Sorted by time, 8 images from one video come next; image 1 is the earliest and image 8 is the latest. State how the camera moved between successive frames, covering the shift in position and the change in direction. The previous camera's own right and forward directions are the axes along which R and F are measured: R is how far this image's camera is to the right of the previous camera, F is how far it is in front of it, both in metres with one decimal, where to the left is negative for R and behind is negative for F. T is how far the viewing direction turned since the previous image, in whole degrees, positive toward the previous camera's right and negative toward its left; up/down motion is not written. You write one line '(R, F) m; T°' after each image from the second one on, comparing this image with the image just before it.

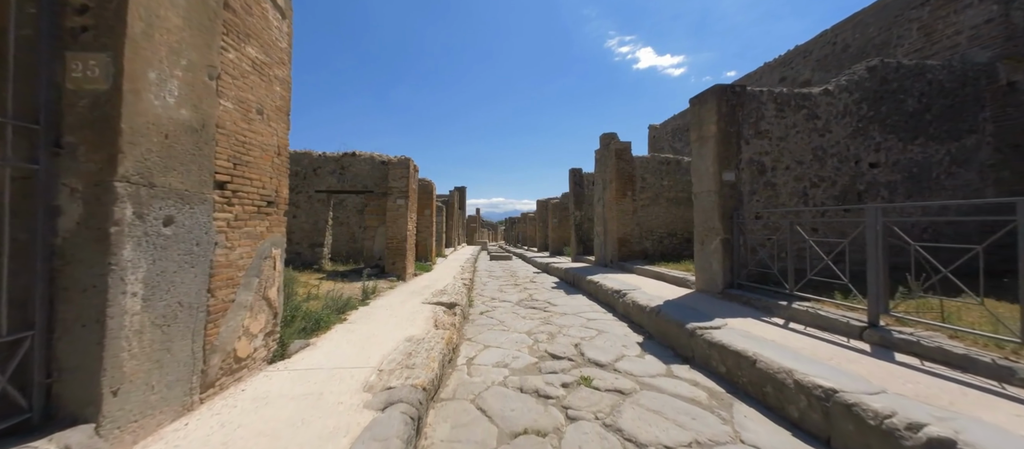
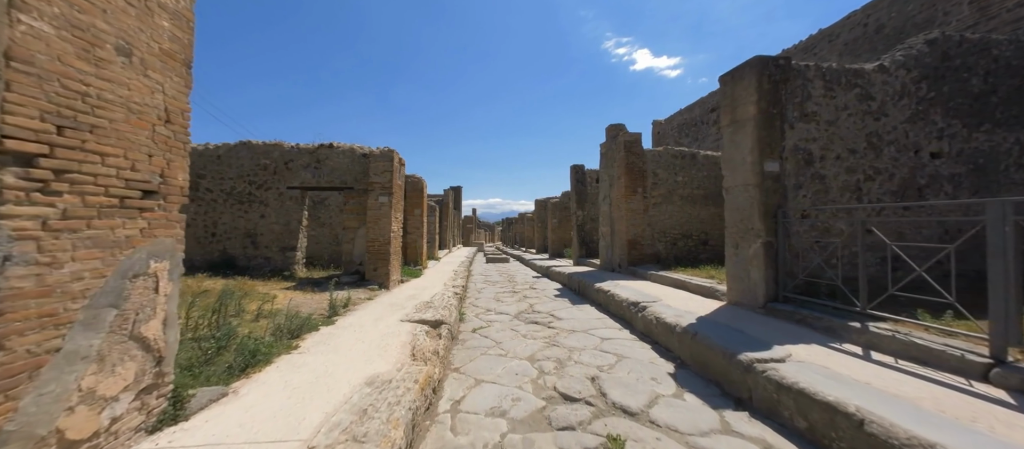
(0.0, +0.9) m; 0°
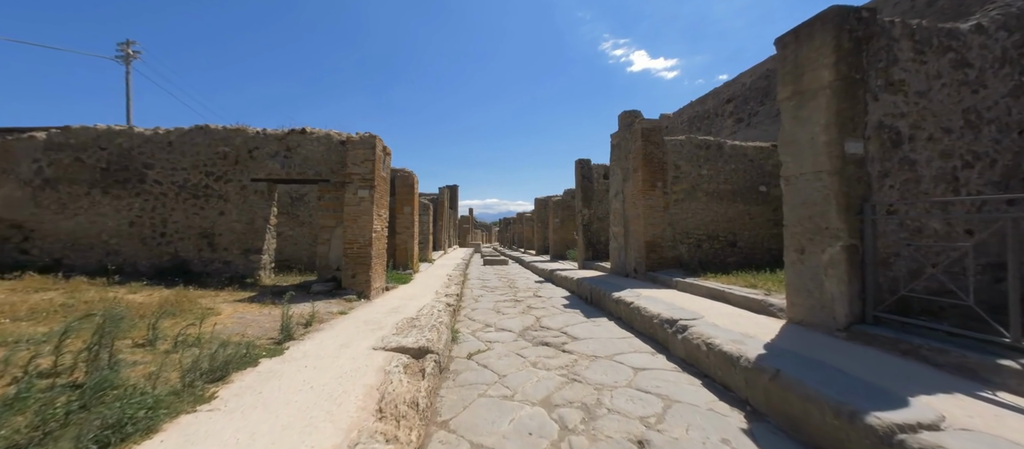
(-0.1, +1.0) m; +1°
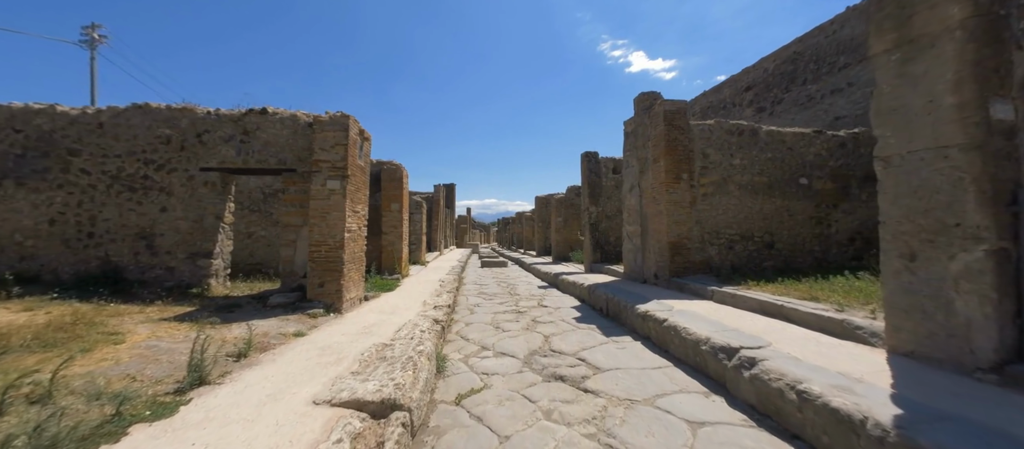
(0.0, +1.0) m; 0°
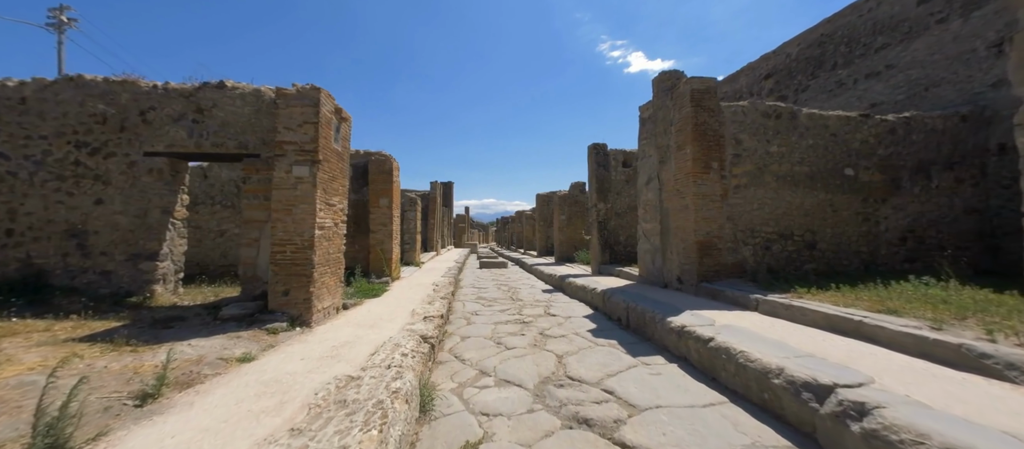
(-0.1, +0.8) m; 0°
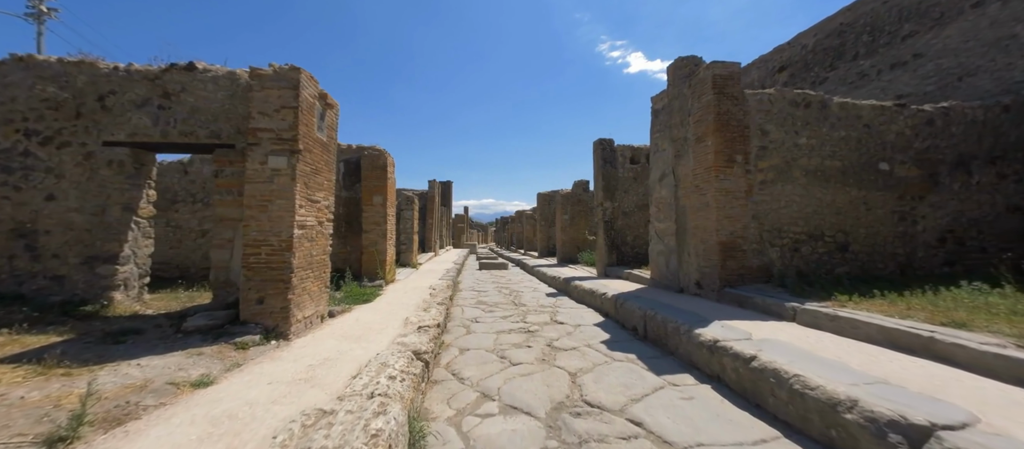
(-0.1, +0.5) m; 0°
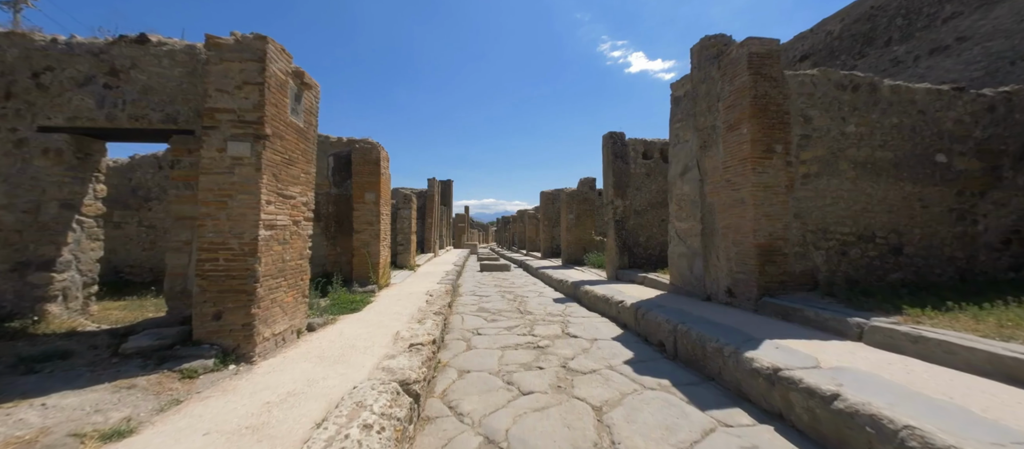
(-0.1, +0.6) m; 0°
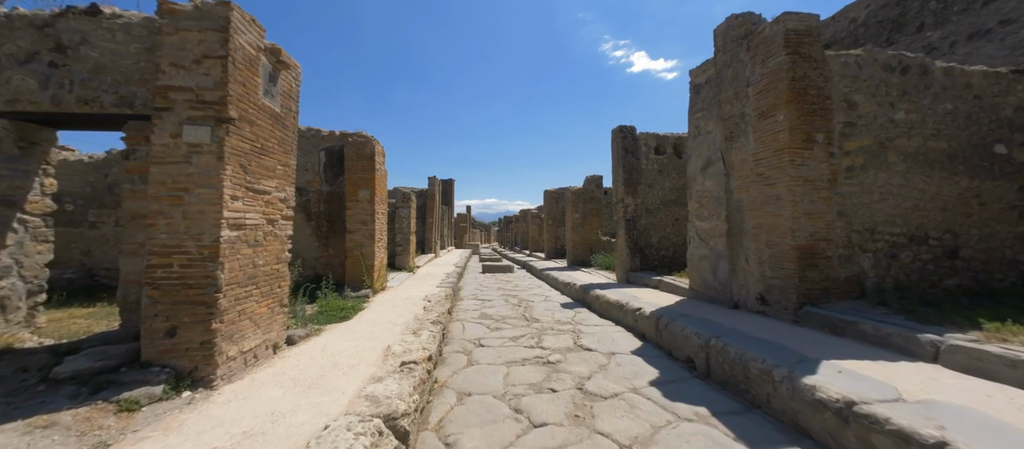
(0.0, +0.5) m; 0°
